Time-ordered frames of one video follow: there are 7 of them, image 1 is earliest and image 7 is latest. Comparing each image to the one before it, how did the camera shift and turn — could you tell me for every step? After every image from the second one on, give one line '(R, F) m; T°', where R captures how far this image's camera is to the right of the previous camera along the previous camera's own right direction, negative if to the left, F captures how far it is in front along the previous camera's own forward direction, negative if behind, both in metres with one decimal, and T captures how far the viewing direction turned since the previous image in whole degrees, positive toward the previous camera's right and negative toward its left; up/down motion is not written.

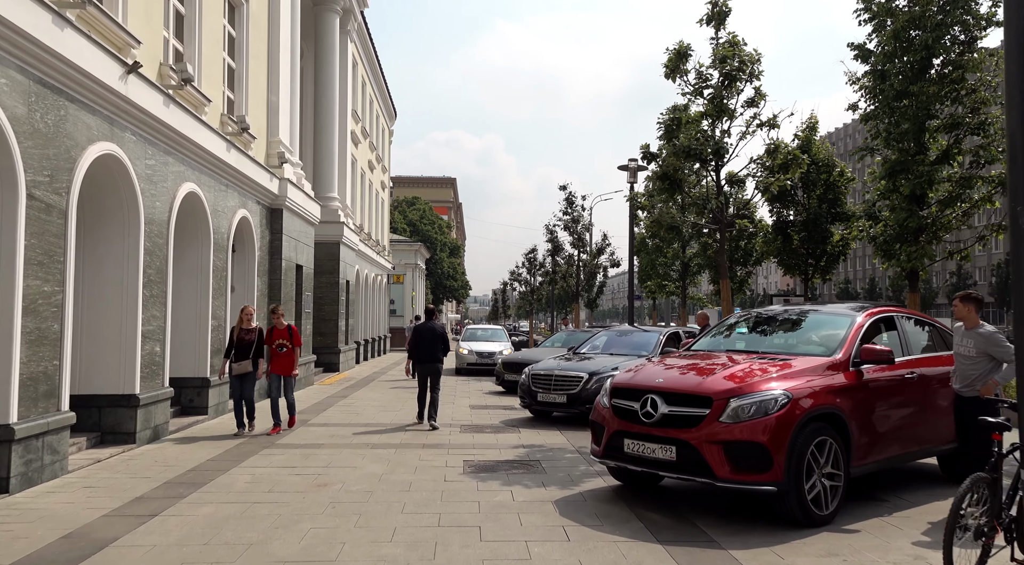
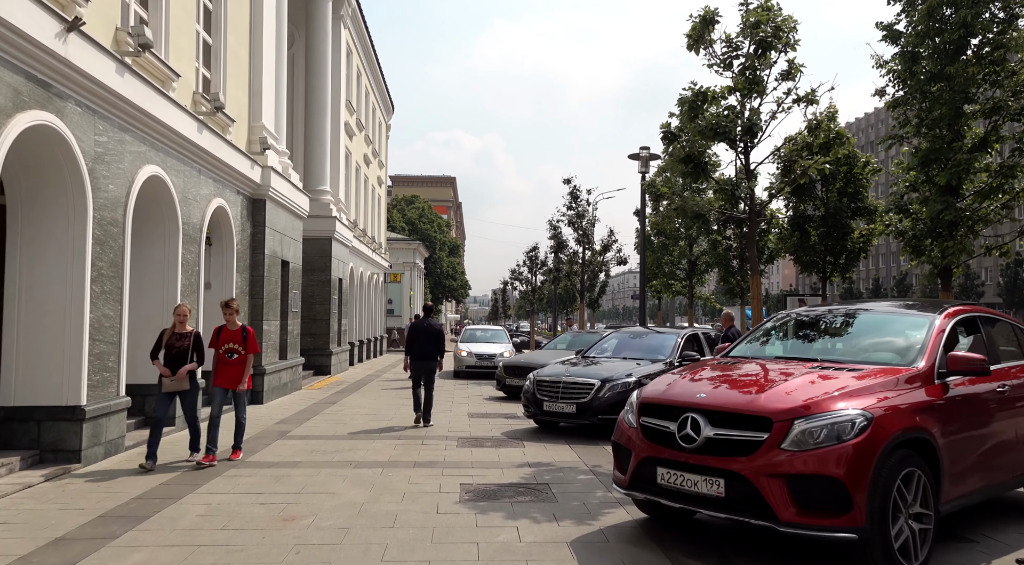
(0.0, +1.2) m; 0°
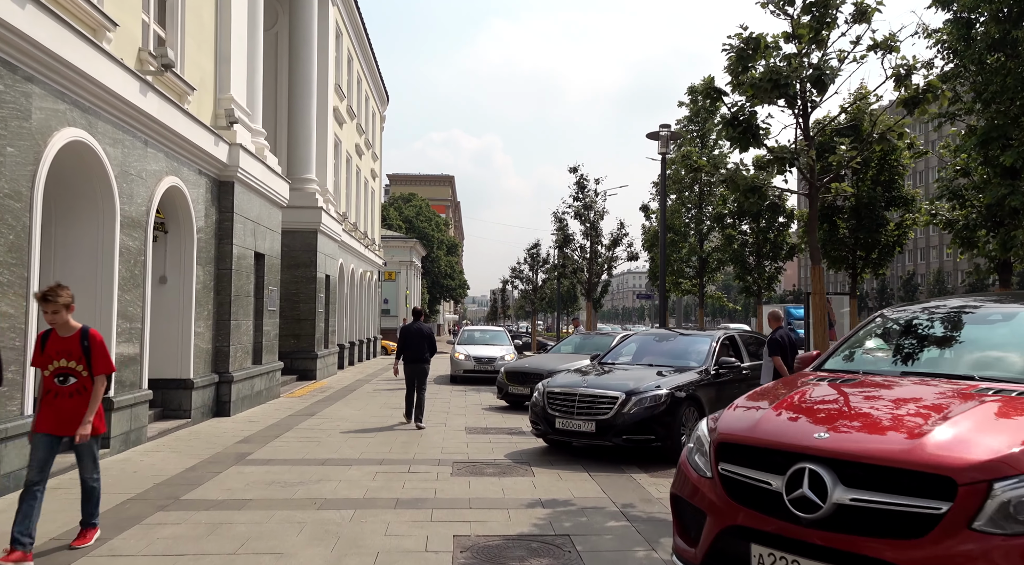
(-0.1, +1.7) m; 0°
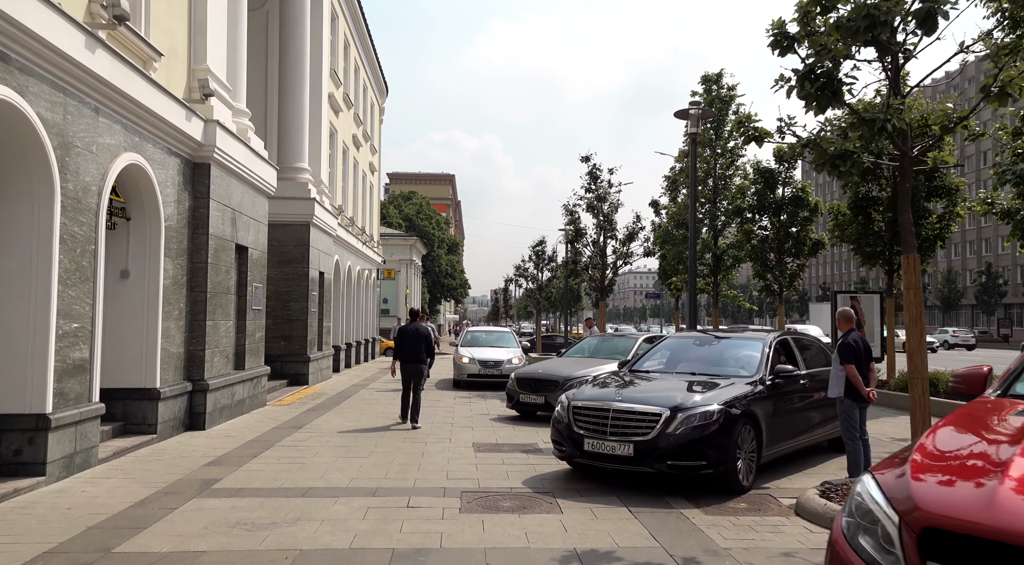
(-0.2, +1.4) m; 0°
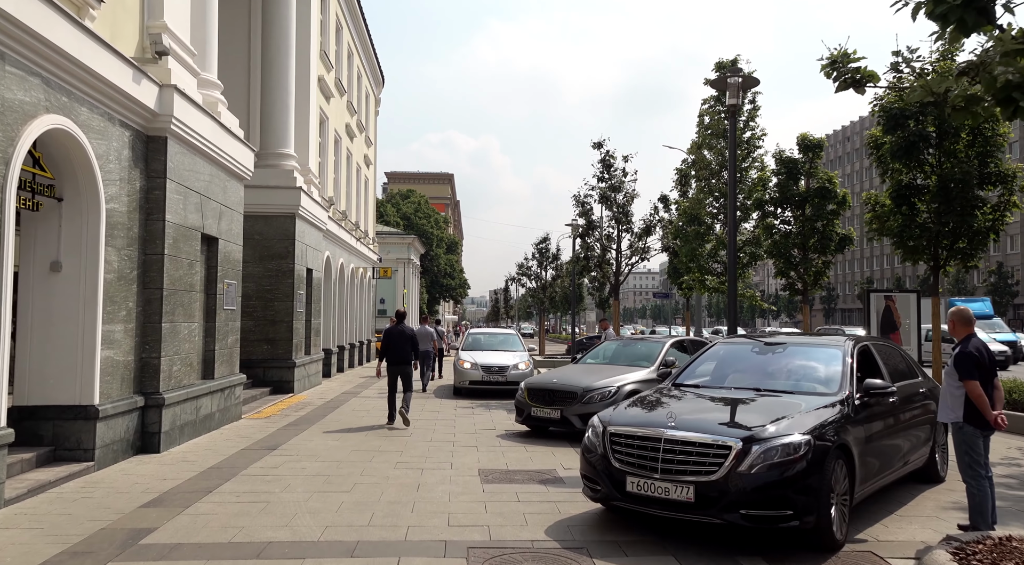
(-0.2, +1.7) m; 0°
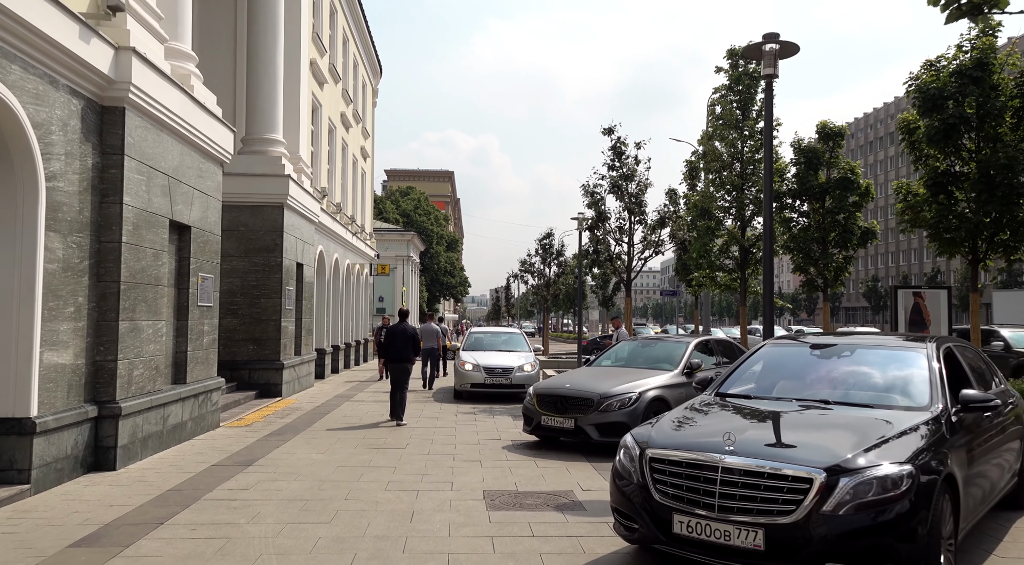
(-0.1, +1.2) m; 0°
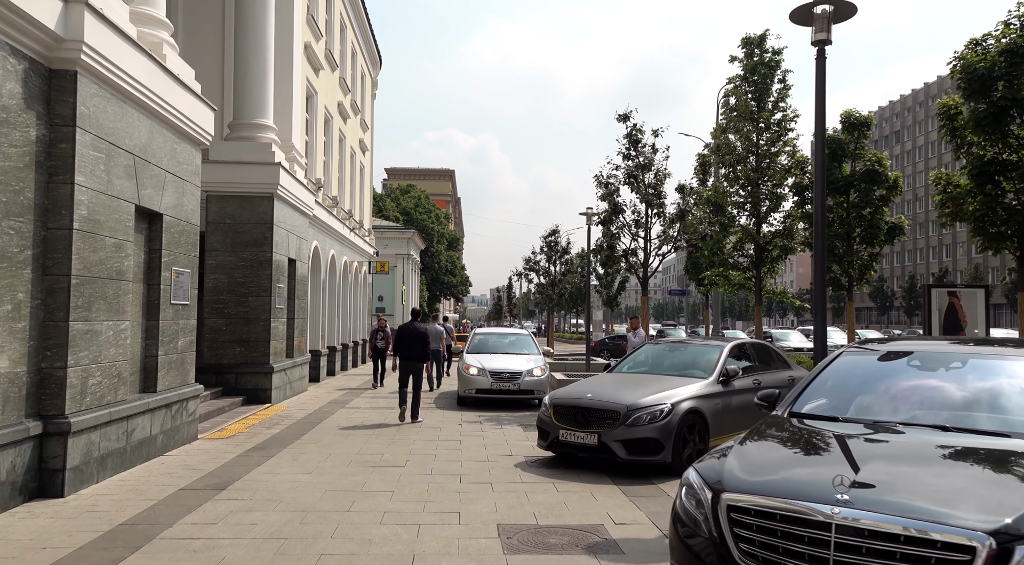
(-0.2, +1.2) m; 0°
